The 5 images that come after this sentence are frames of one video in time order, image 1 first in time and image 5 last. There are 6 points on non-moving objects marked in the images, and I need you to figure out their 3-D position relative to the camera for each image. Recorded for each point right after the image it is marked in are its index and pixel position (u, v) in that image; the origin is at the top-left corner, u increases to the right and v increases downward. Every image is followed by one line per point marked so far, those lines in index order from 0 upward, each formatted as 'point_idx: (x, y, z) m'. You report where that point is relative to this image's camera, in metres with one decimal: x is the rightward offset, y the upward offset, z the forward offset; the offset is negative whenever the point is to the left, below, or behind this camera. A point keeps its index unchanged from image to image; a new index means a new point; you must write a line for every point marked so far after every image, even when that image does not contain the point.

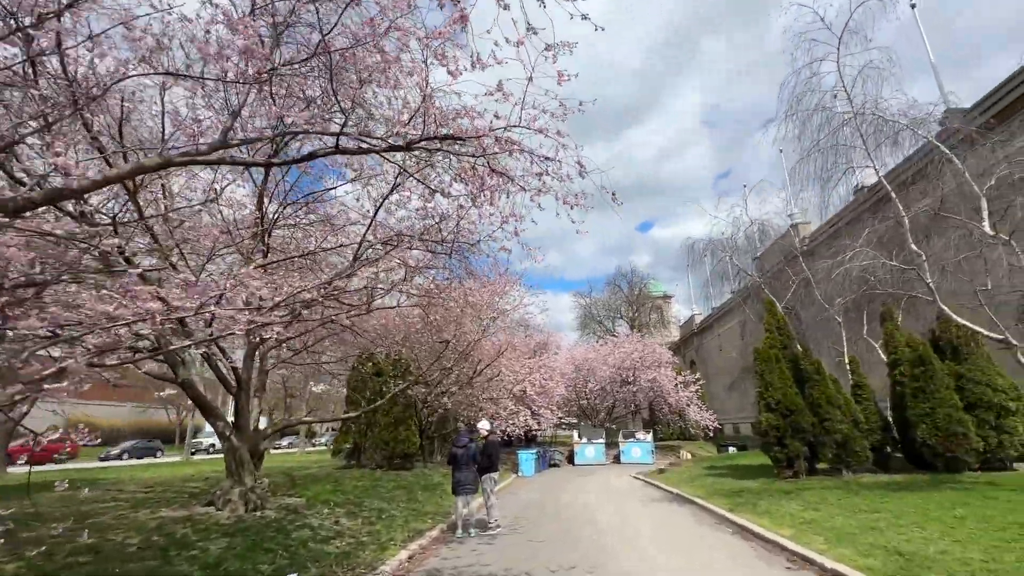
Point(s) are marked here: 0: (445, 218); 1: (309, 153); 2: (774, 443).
0: (-1.4, +1.5, +10.0) m
1: (-2.5, +1.7, +5.8) m
2: (+7.8, -4.6, +14.0) m
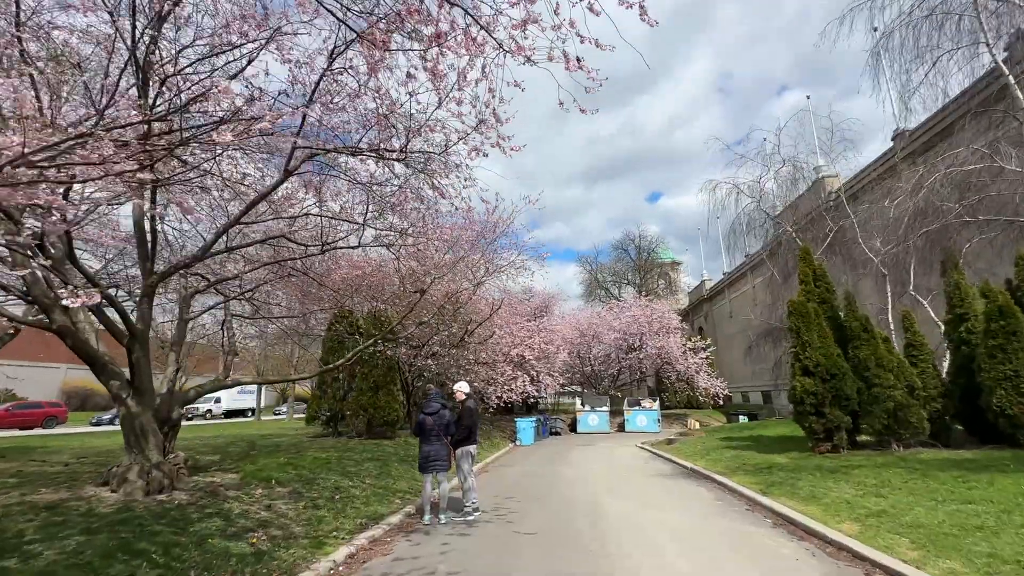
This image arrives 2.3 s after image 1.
0: (-1.7, +2.8, +7.6) m
1: (-2.9, +2.6, +3.4) m
2: (+7.5, -3.1, +11.8) m
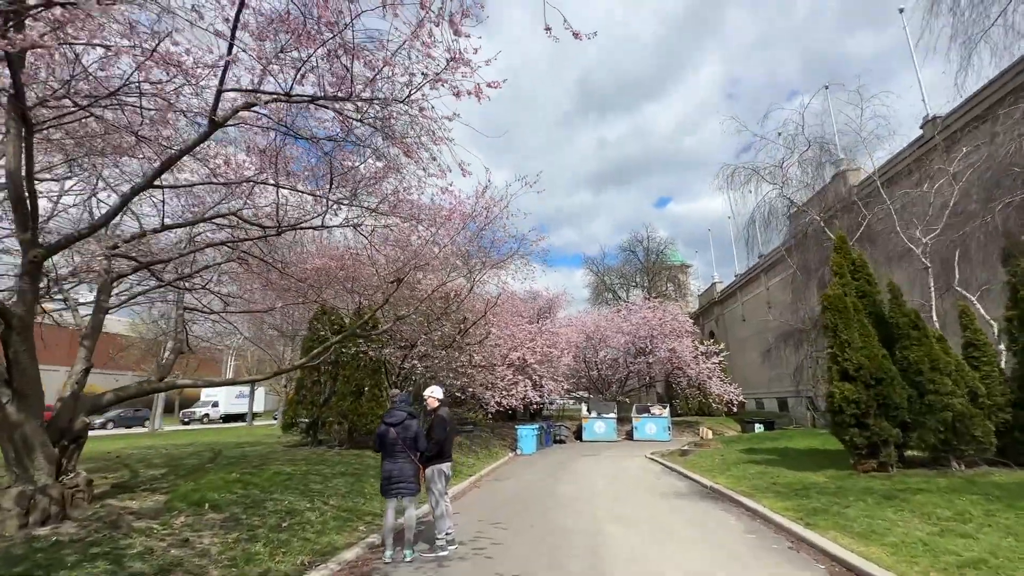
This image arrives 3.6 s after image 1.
0: (-2.0, +3.1, +6.1) m
1: (-3.2, +3.0, +1.9) m
2: (+7.3, -2.9, +10.1) m
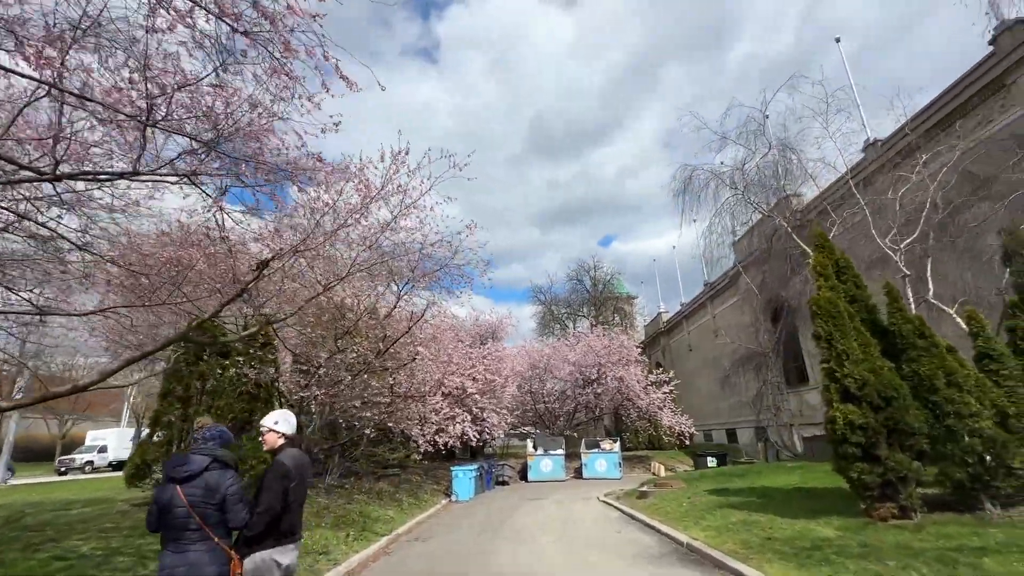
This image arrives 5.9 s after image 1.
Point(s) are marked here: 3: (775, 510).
0: (-2.8, +3.5, +3.5) m
1: (-3.6, +3.8, -0.9) m
2: (+5.9, -2.9, +8.0) m
3: (+5.4, -4.5, +9.6) m
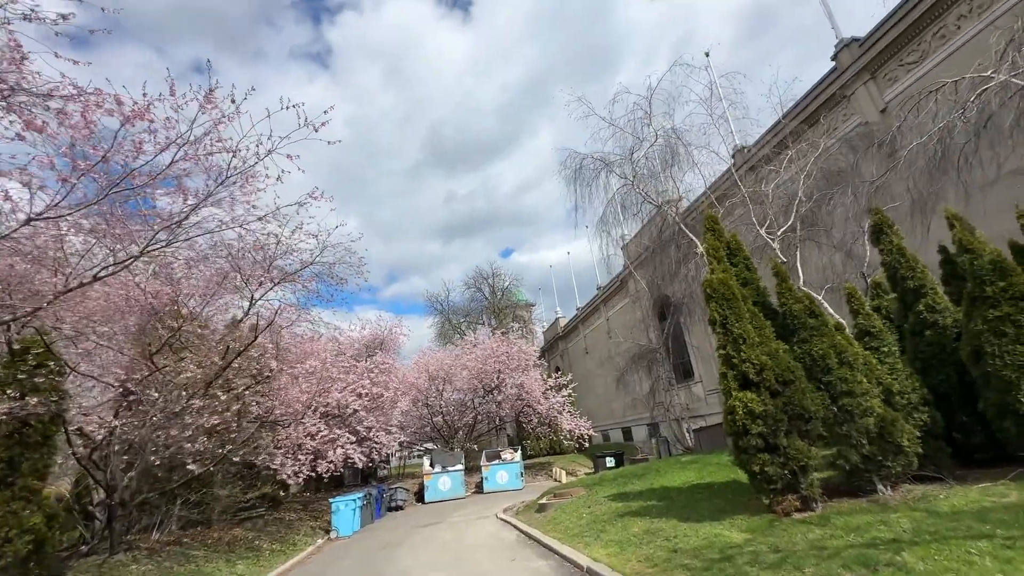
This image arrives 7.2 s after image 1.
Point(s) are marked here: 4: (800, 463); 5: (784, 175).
0: (-3.9, +3.8, +1.3) m
1: (-3.7, +4.1, -3.1) m
2: (+3.9, -2.5, +7.4) m
3: (+3.1, -4.2, +8.8) m
4: (+4.5, -2.7, +7.3) m
5: (+7.7, +3.1, +13.3) m
